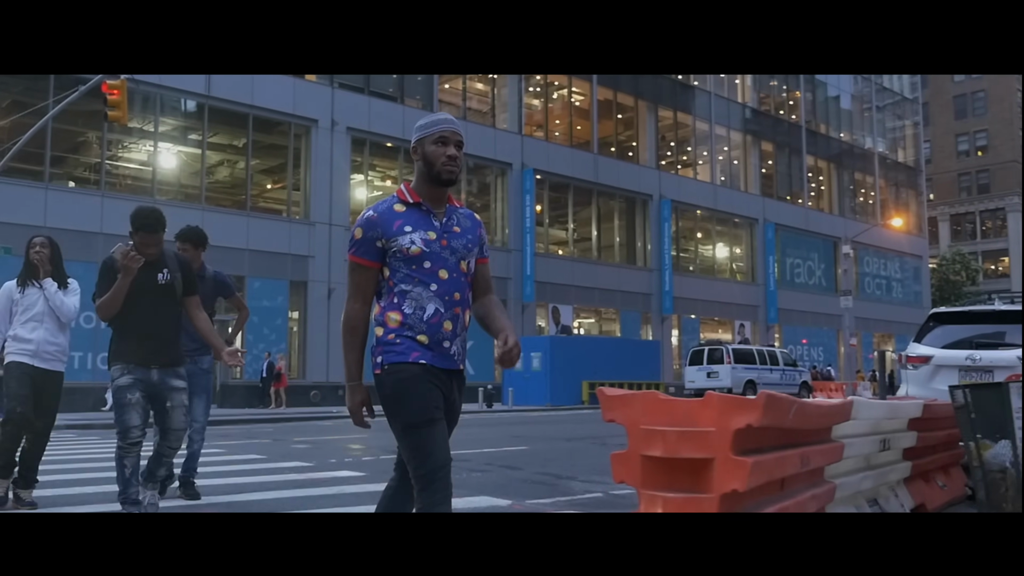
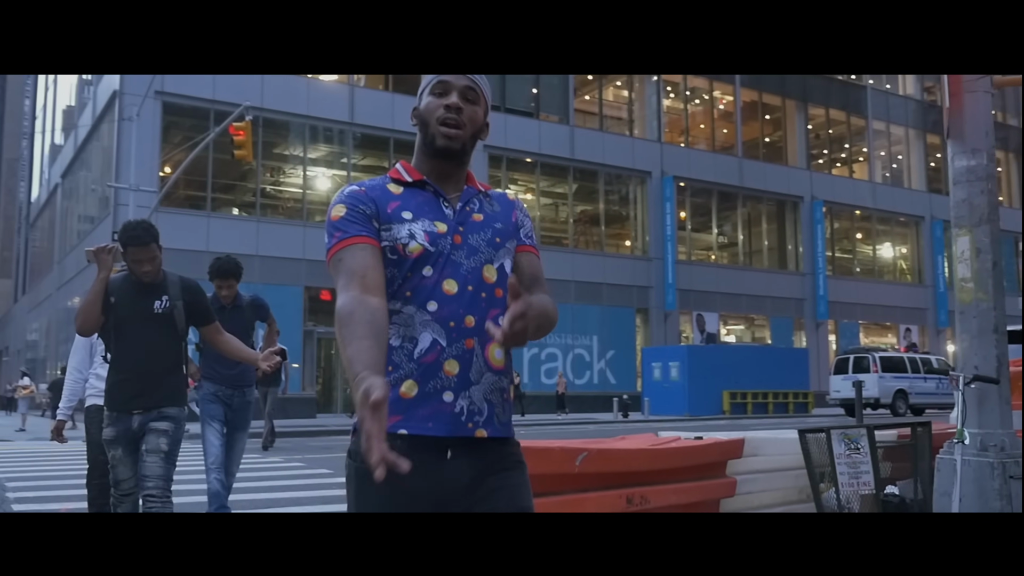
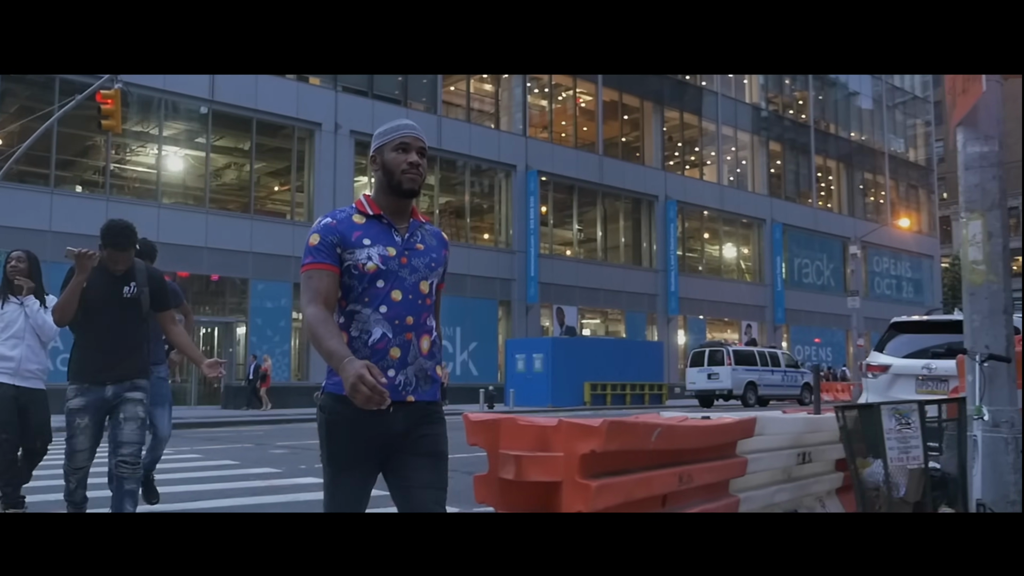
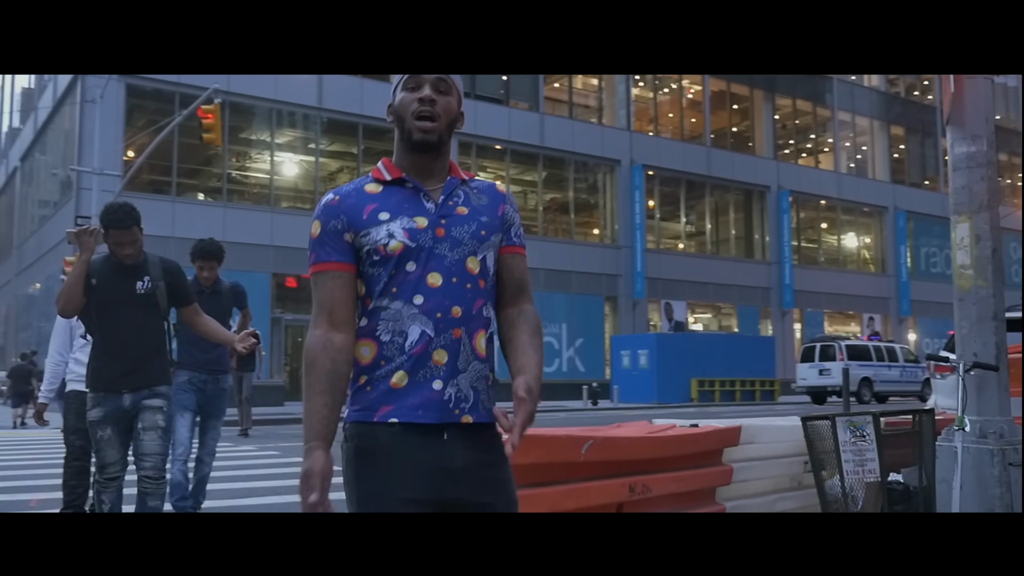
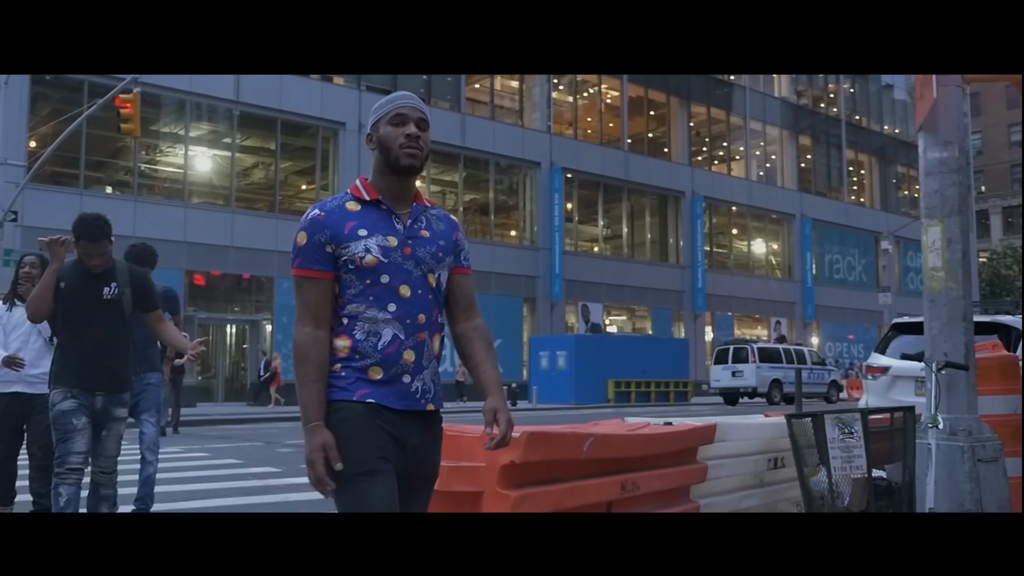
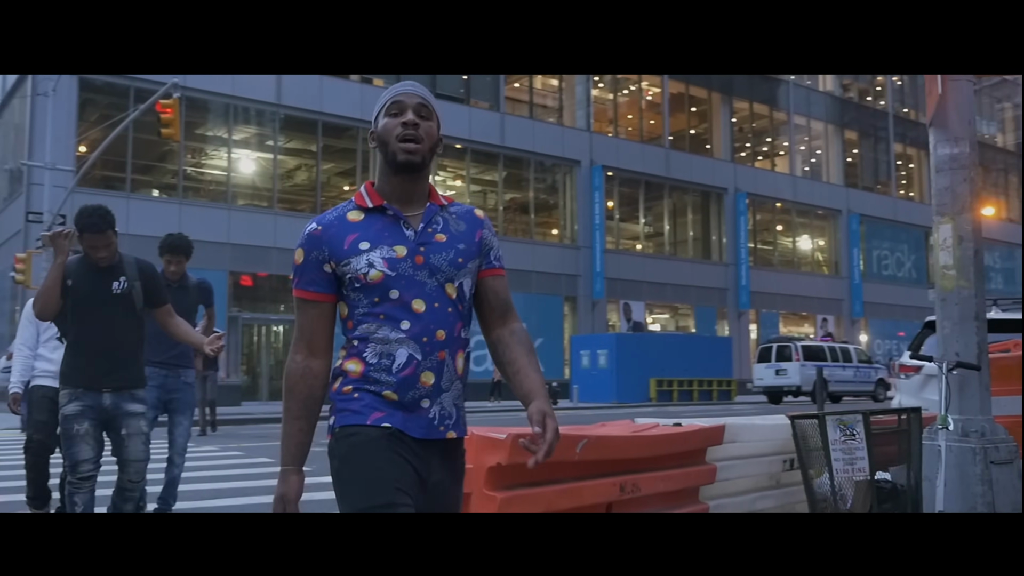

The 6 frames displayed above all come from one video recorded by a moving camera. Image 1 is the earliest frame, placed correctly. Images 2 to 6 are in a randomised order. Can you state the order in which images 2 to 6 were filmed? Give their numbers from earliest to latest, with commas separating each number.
3, 5, 6, 4, 2
